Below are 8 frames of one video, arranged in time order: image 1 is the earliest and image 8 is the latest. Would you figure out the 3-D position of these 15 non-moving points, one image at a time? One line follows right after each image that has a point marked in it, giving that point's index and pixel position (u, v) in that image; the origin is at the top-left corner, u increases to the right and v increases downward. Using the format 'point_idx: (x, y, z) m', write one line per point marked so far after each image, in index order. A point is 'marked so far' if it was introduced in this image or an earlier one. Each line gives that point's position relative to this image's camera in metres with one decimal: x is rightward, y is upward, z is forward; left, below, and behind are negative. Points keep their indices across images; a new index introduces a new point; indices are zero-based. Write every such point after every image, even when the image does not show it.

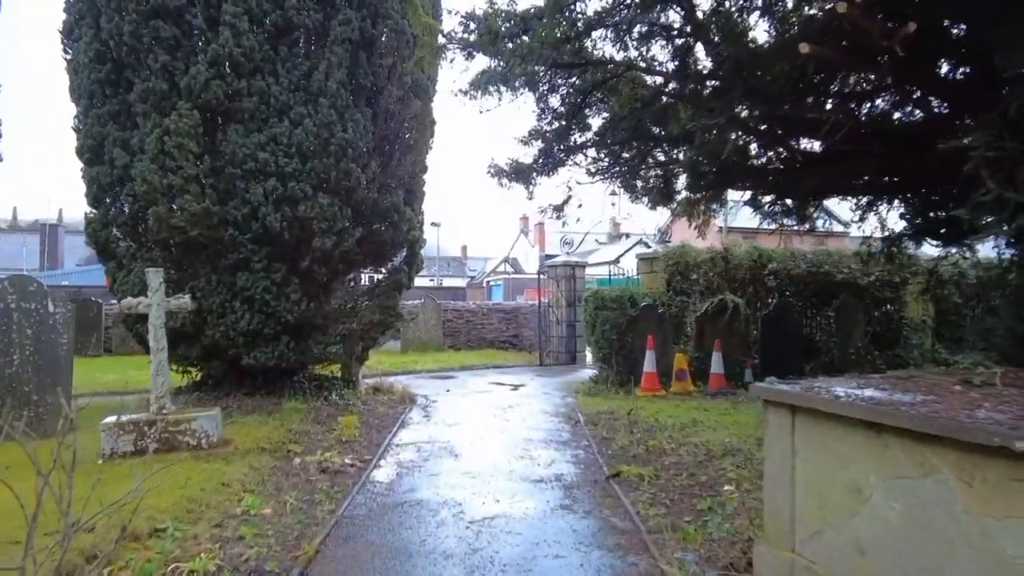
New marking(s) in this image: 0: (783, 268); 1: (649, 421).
0: (+4.5, +0.3, +11.3) m
1: (+1.4, -1.4, +7.1) m
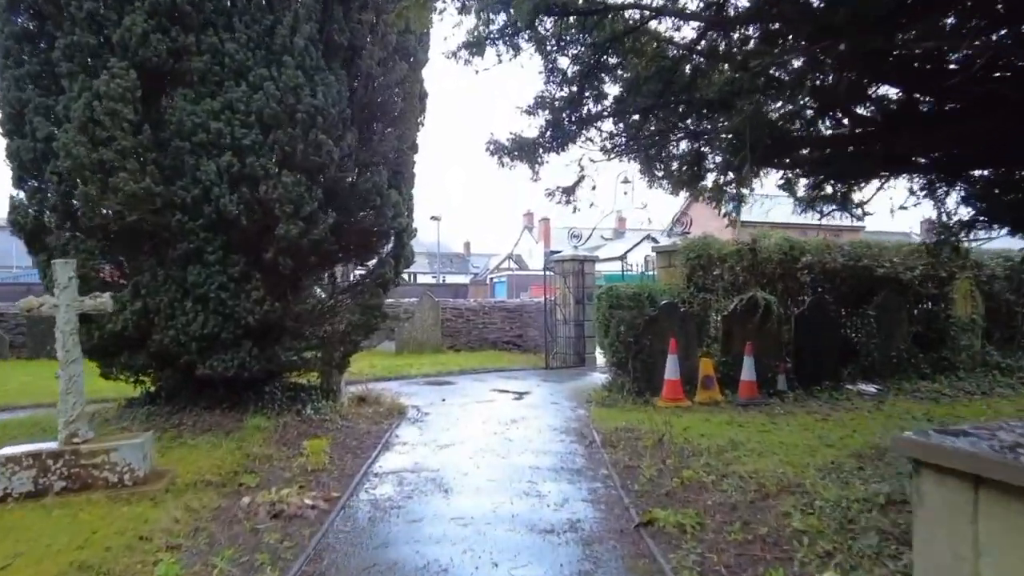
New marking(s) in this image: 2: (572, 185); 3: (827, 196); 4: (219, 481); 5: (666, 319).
0: (+4.5, +0.4, +10.1) m
1: (+1.4, -1.4, +6.0) m
2: (+0.6, +1.1, +7.0) m
3: (+3.9, +1.1, +8.5) m
4: (-2.1, -1.4, +4.8) m
5: (+2.0, -0.4, +8.8) m
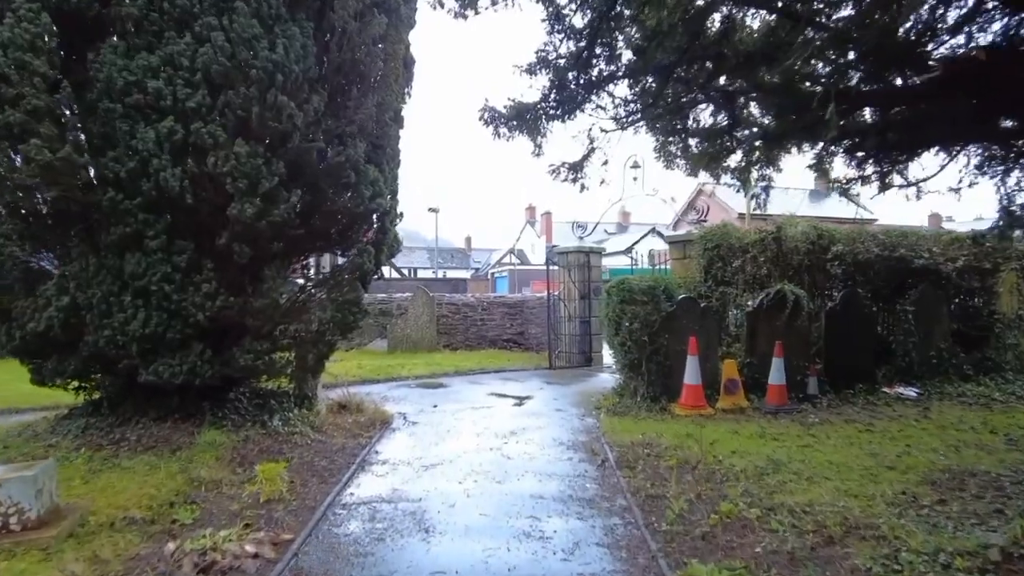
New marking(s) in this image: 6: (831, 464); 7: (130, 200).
0: (+4.5, +0.5, +9.2) m
1: (+1.4, -1.3, +5.0) m
2: (+0.6, +1.1, +6.0) m
3: (+3.9, +1.2, +7.5) m
4: (-2.1, -1.3, +3.9) m
5: (+2.0, -0.3, +7.8) m
6: (+2.3, -1.3, +4.9) m
7: (-2.7, +0.6, +4.8) m
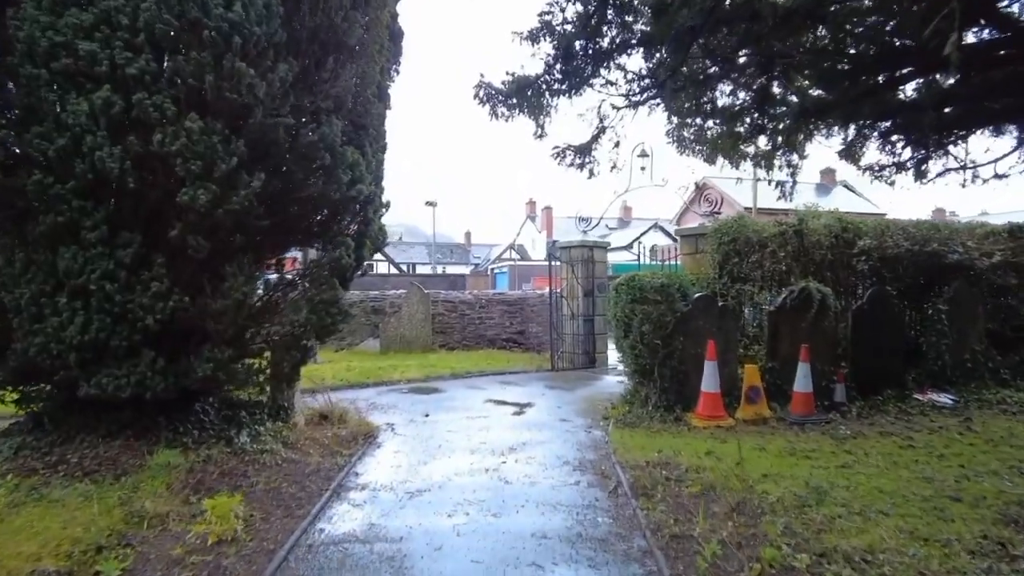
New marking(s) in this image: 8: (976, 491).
0: (+4.5, +0.5, +8.5) m
1: (+1.4, -1.3, +4.3) m
2: (+0.6, +1.1, +5.3) m
3: (+3.8, +1.2, +6.8) m
4: (-2.1, -1.3, +3.2) m
5: (+1.9, -0.3, +7.1) m
6: (+2.3, -1.3, +4.2) m
7: (-2.7, +0.6, +4.1) m
8: (+2.9, -1.2, +4.2) m
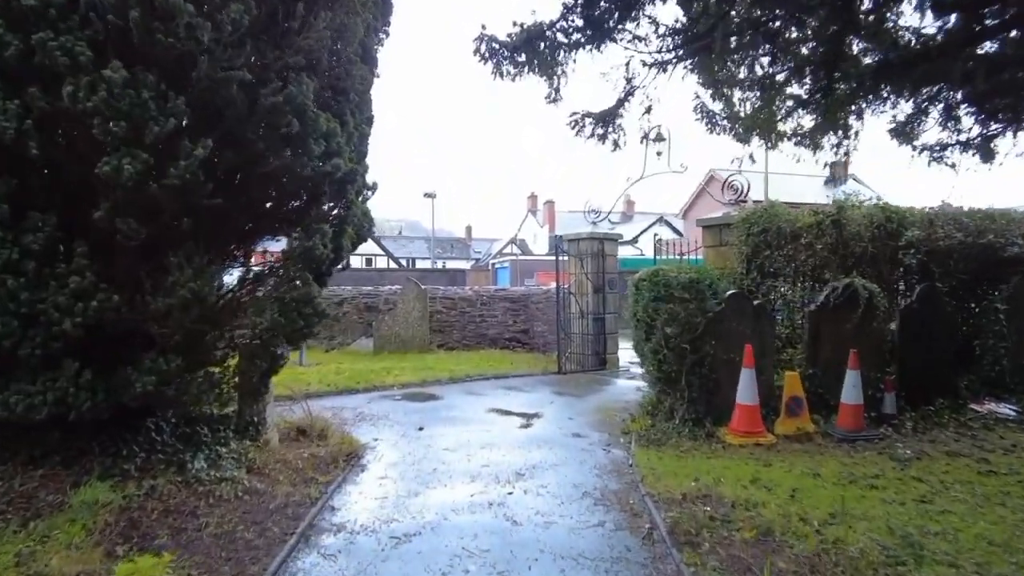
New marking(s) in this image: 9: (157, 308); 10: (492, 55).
0: (+4.6, +0.5, +7.6) m
1: (+1.5, -1.3, +3.4) m
2: (+0.6, +1.2, +4.4) m
3: (+3.9, +1.3, +5.9) m
4: (-2.0, -1.3, +2.3) m
5: (+2.0, -0.3, +6.2) m
6: (+2.4, -1.3, +3.3) m
7: (-2.6, +0.6, +3.2) m
8: (+2.9, -1.2, +3.3) m
9: (-2.0, -0.1, +3.7) m
10: (-0.1, +1.5, +4.5) m
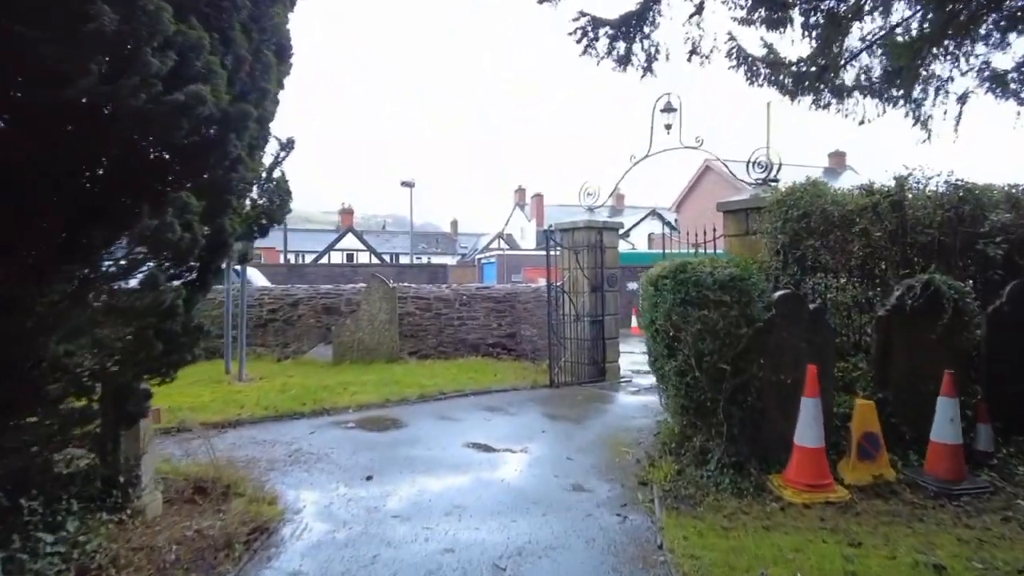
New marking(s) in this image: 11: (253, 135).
0: (+4.4, +0.6, +6.0) m
1: (+1.4, -1.3, +1.9) m
2: (+0.5, +1.1, +2.8) m
3: (+3.8, +1.3, +4.3) m
4: (-2.1, -1.3, +0.6) m
5: (+1.9, -0.3, +4.7) m
6: (+2.3, -1.3, +1.8) m
7: (-2.7, +0.6, +1.5) m
8: (+2.8, -1.2, +1.8) m
9: (-2.1, -0.1, +2.1) m
10: (-0.2, +1.5, +2.9) m
11: (-1.2, +0.8, +3.3) m
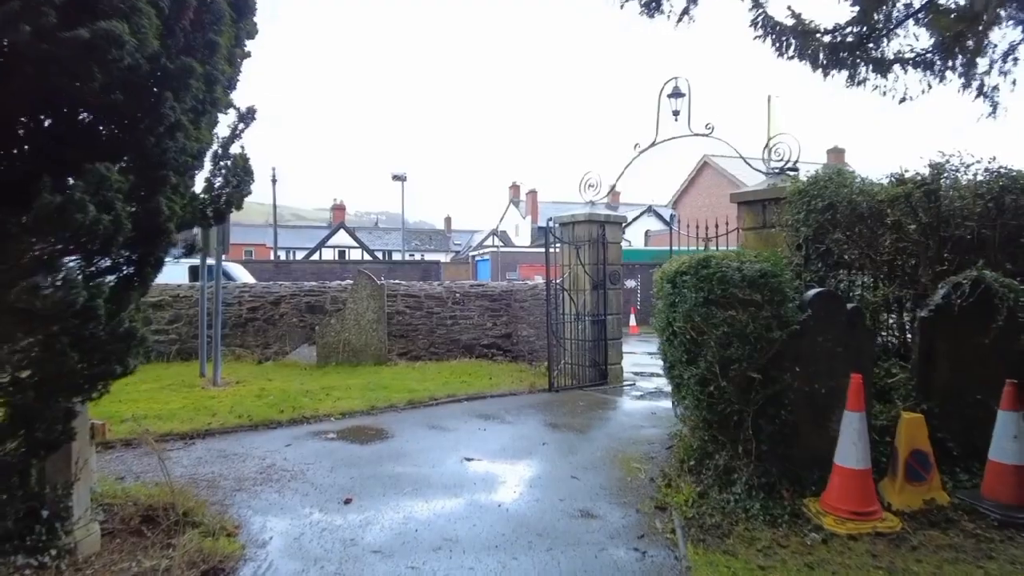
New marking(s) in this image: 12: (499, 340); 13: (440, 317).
0: (+4.4, +0.6, +5.5) m
1: (+1.4, -1.3, +1.3) m
2: (+0.5, +1.2, +2.2) m
3: (+3.8, +1.3, +3.8) m
4: (-2.1, -1.3, 0.0) m
5: (+1.9, -0.3, +4.1) m
6: (+2.3, -1.3, +1.2) m
7: (-2.7, +0.6, +0.9) m
8: (+2.8, -1.2, +1.2) m
9: (-2.0, -0.1, +1.5) m
10: (-0.2, +1.5, +2.3) m
11: (-1.2, +0.8, +2.7) m
12: (-0.2, -0.8, +10.2) m
13: (-1.1, -0.4, +10.1) m
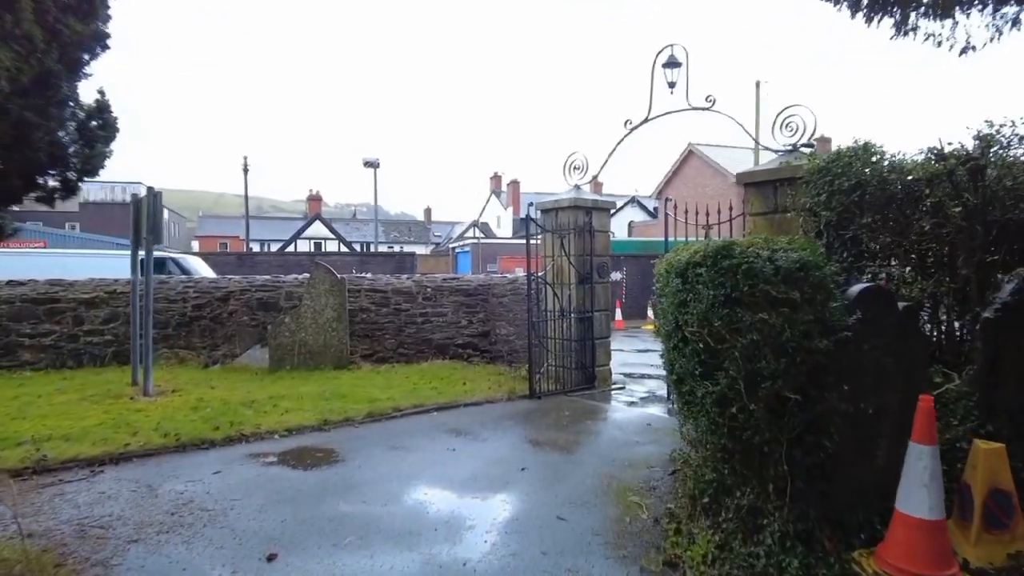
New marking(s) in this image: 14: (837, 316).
0: (+4.2, +0.6, +4.6) m
1: (+1.3, -1.3, +0.4) m
2: (+0.4, +1.2, +1.3) m
3: (+3.6, +1.3, +2.9) m
4: (-2.1, -1.4, -0.9) m
5: (+1.7, -0.2, +3.2) m
6: (+2.2, -1.3, +0.4) m
7: (-2.8, +0.6, -0.1) m
8: (+2.8, -1.2, +0.3) m
9: (-2.1, -0.1, +0.5) m
10: (-0.3, +1.5, +1.3) m
11: (-1.3, +0.8, +1.7) m
12: (-0.5, -0.7, +9.3) m
13: (-1.4, -0.4, +9.1) m
14: (+1.5, -0.1, +3.2) m
